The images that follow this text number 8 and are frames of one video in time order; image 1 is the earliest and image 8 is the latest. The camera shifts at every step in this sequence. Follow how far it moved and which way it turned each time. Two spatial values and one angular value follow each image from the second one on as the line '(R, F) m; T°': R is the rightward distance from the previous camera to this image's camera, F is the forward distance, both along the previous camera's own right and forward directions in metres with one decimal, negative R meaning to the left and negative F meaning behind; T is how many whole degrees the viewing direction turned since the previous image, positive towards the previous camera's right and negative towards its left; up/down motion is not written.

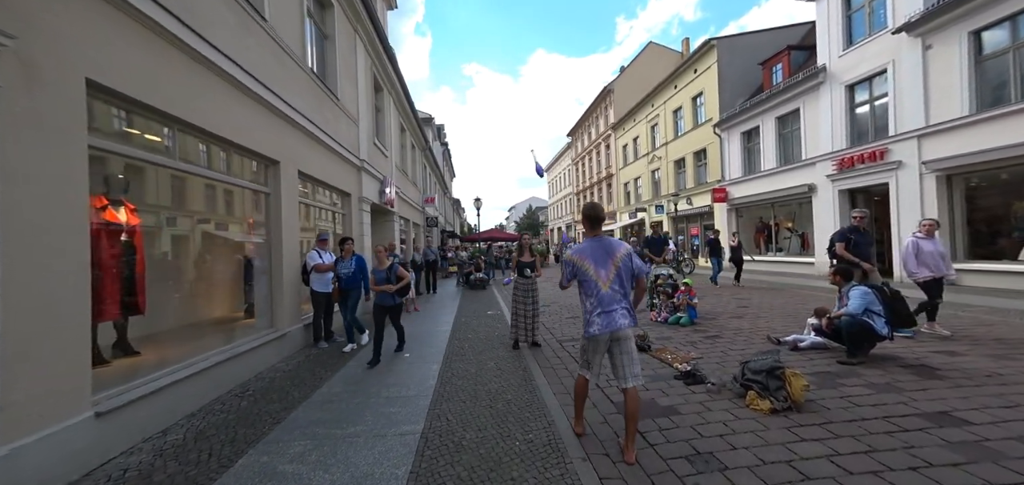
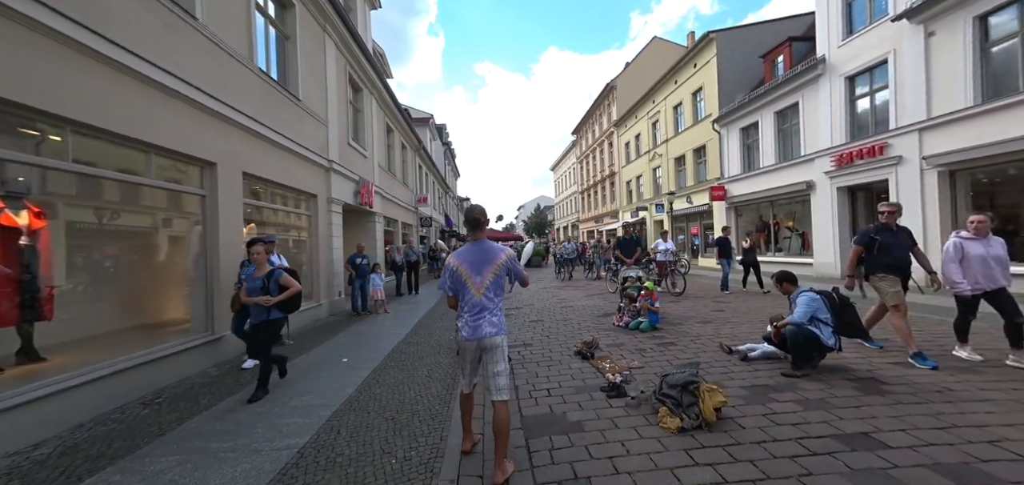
(+1.1, +0.2) m; -2°
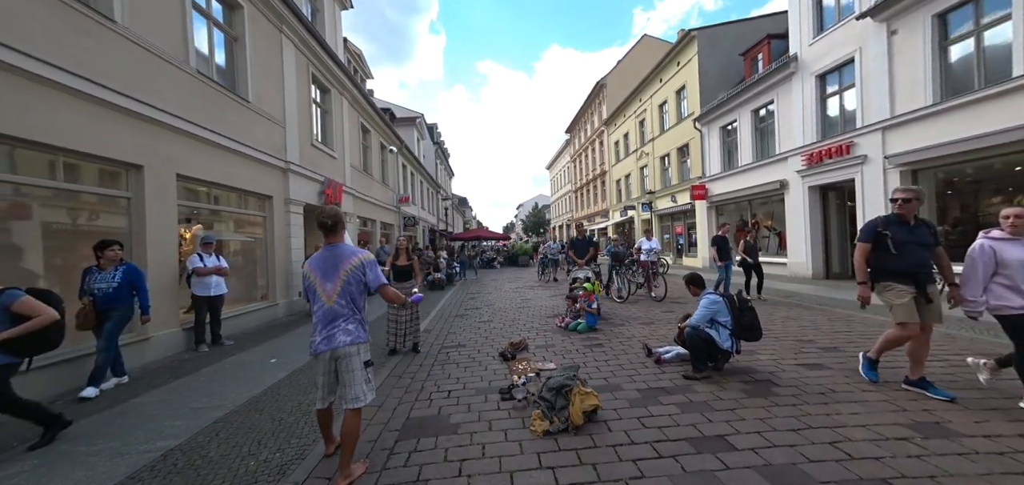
(+1.1, 0.0) m; 0°
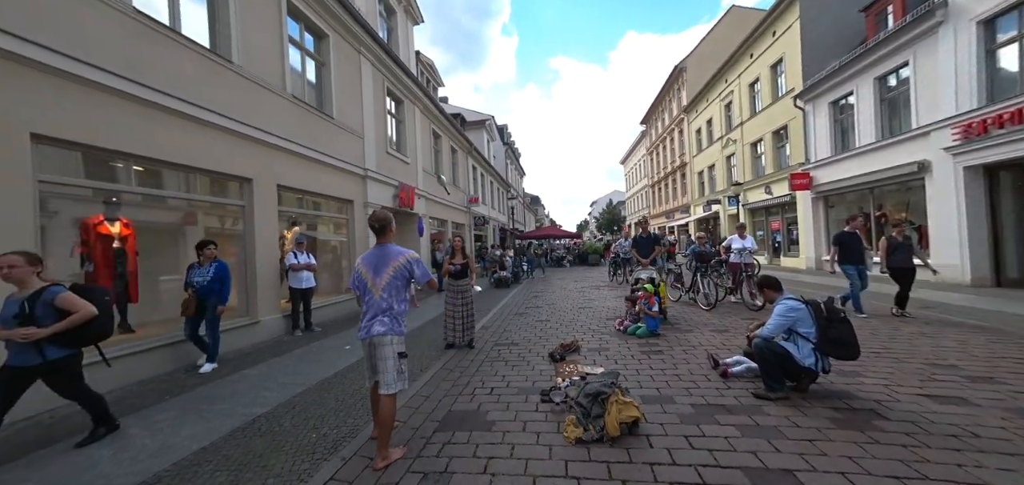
(+0.4, +0.1) m; -12°
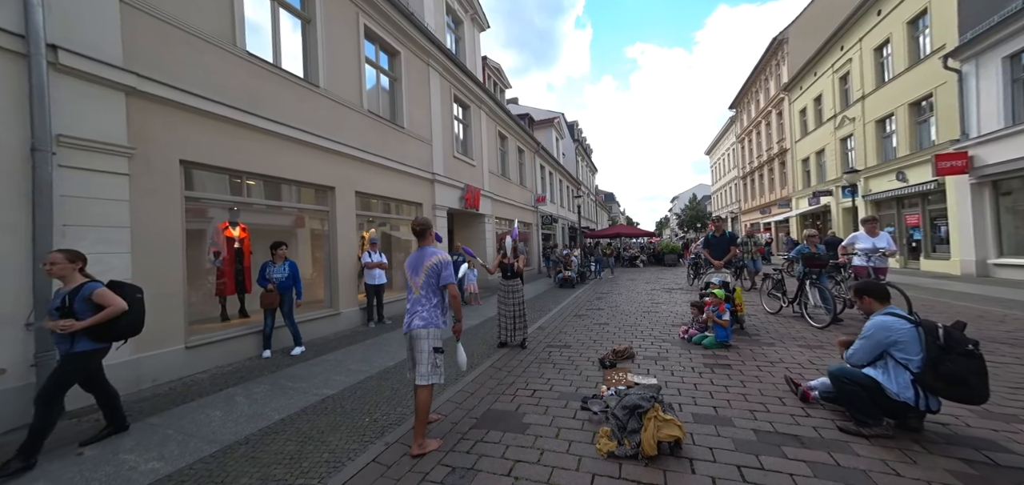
(+0.4, 0.0) m; -12°
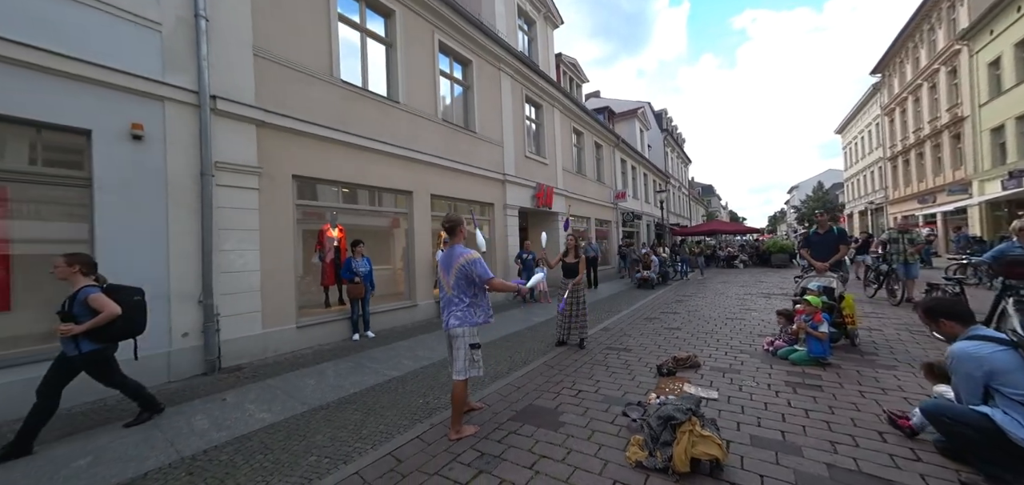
(+0.5, 0.0) m; -14°
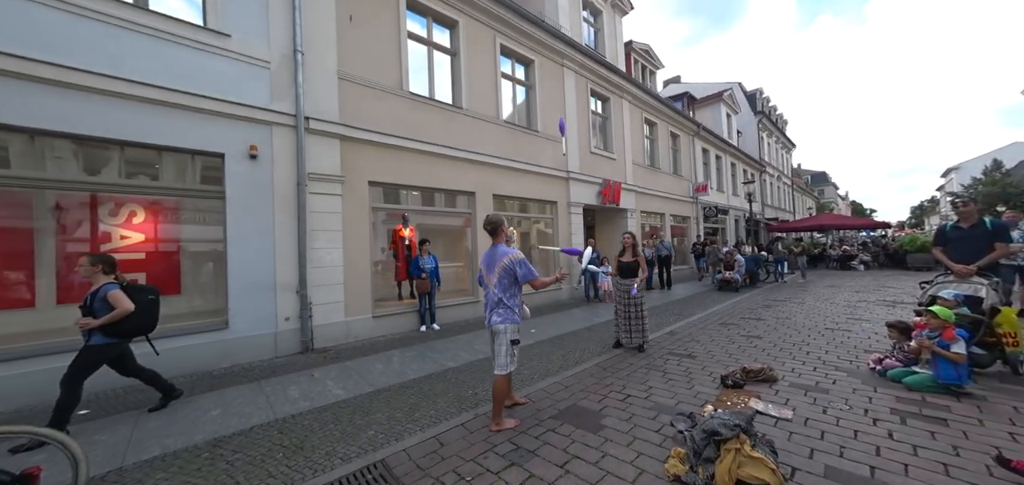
(+0.4, 0.0) m; -12°
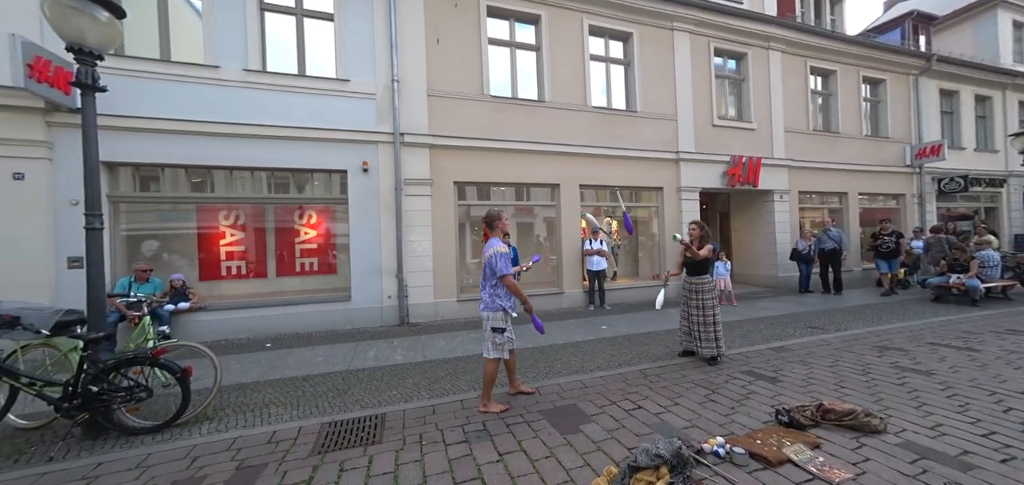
(+1.7, +0.4) m; -27°
